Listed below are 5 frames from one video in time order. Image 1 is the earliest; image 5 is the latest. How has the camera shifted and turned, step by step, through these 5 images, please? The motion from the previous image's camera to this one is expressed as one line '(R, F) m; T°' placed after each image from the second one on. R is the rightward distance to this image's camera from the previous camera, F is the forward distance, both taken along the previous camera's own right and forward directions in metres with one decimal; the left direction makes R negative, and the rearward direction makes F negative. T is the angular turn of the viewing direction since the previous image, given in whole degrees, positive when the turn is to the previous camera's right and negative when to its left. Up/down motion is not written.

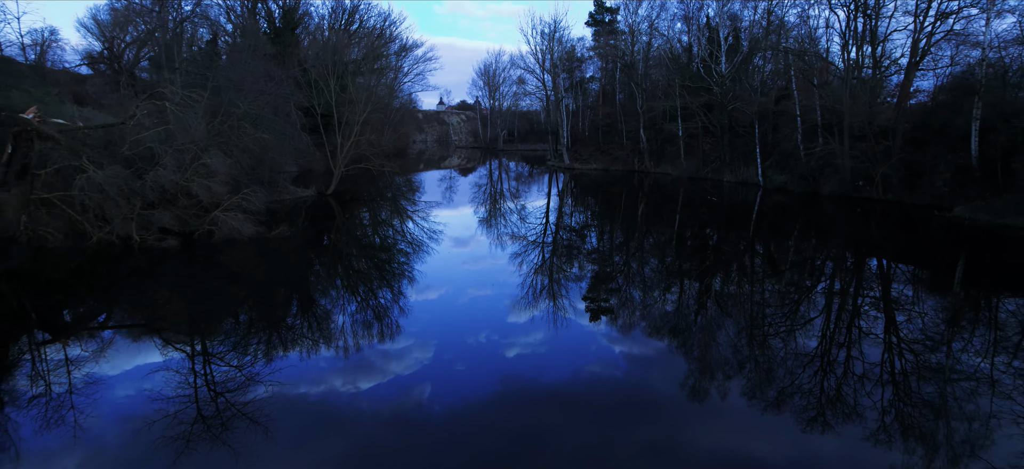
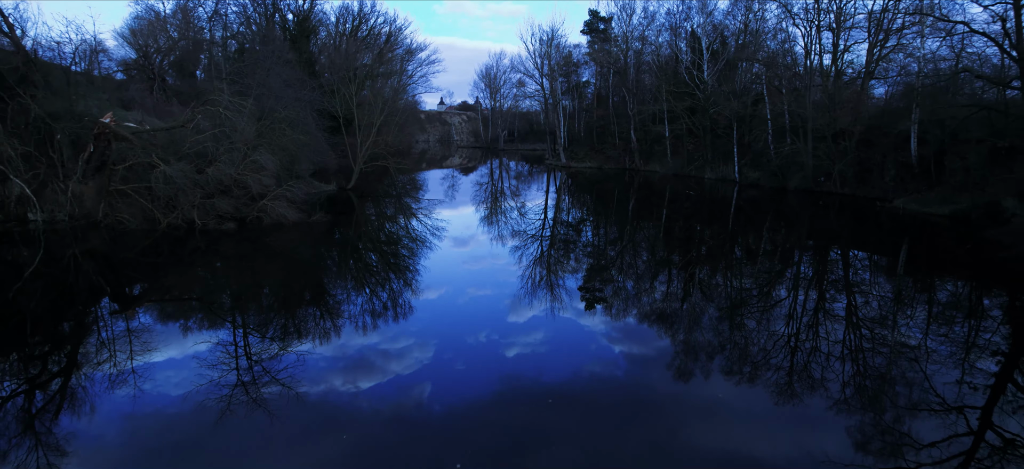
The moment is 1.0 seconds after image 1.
(0.0, -1.6) m; 0°
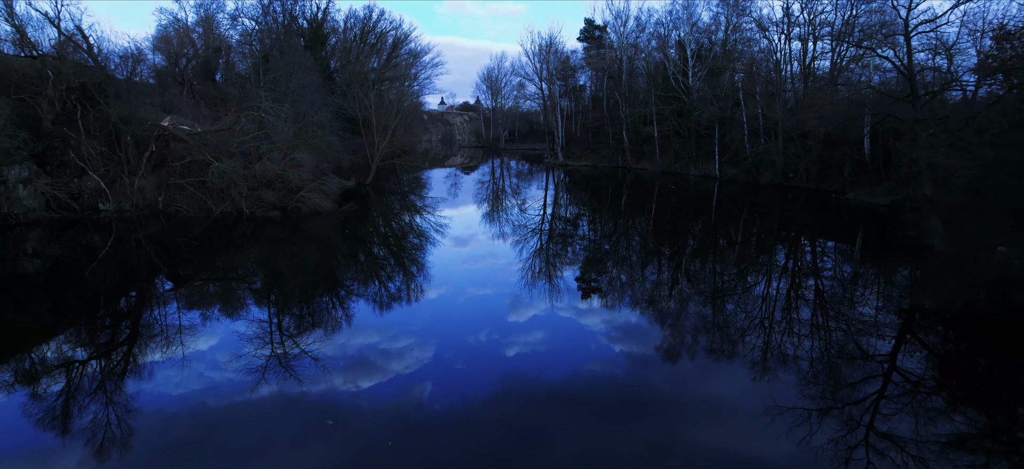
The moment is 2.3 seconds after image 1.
(0.0, -1.7) m; 0°
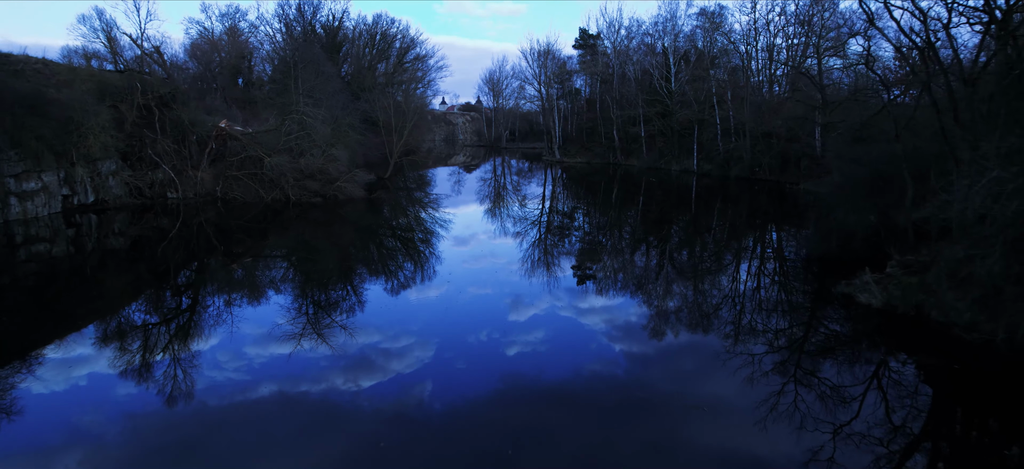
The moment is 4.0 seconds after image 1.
(0.0, -2.3) m; 0°
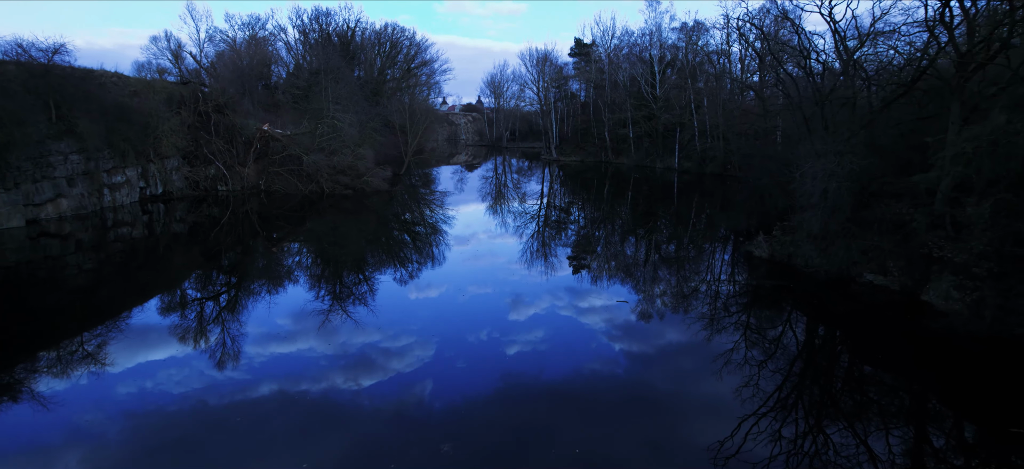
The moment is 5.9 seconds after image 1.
(0.0, -2.4) m; 0°
